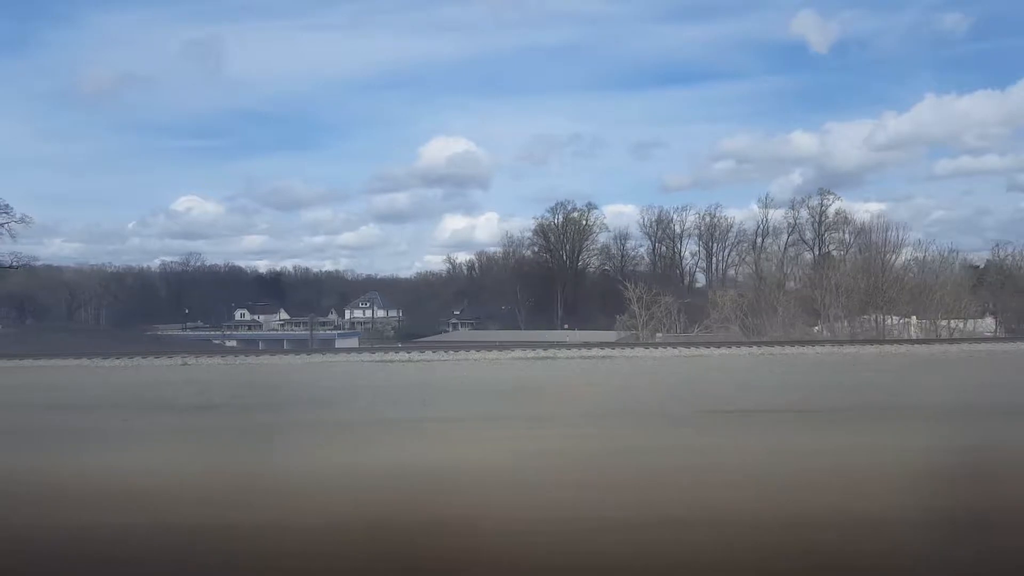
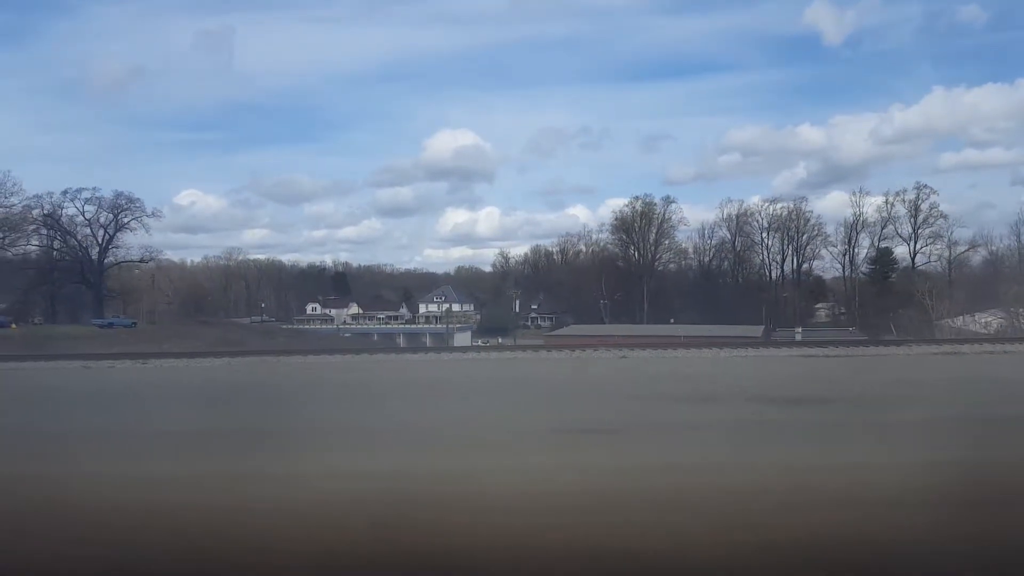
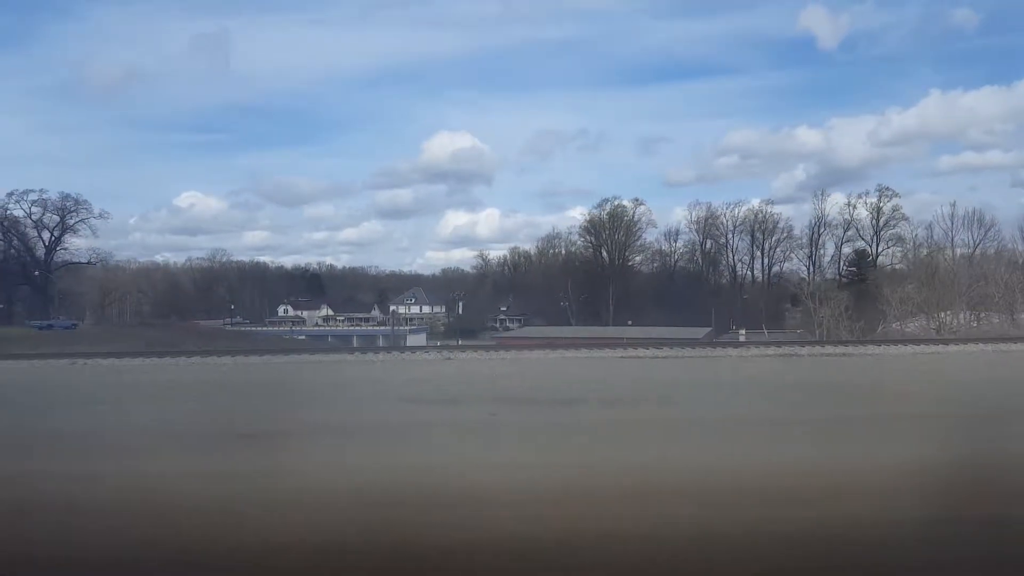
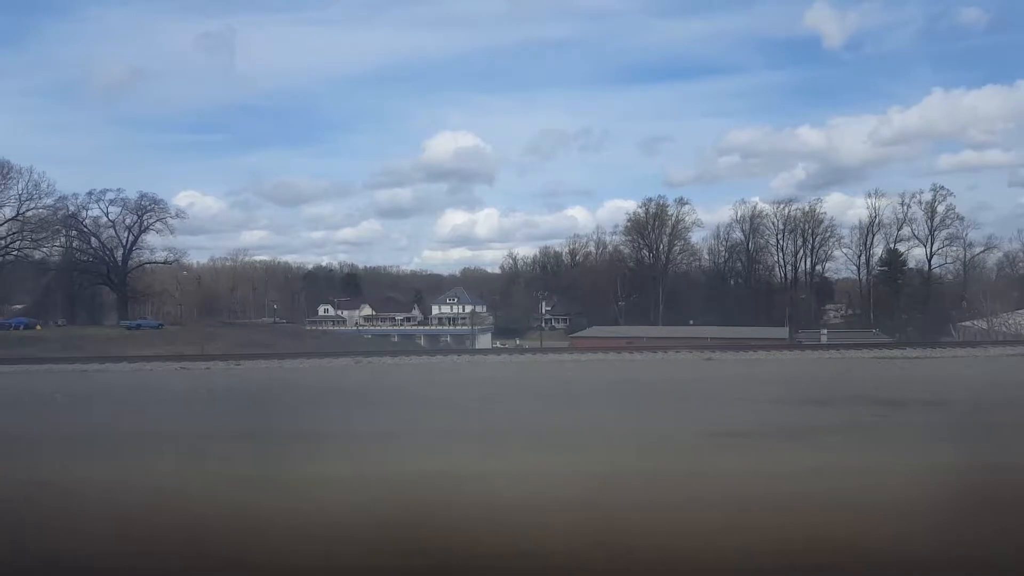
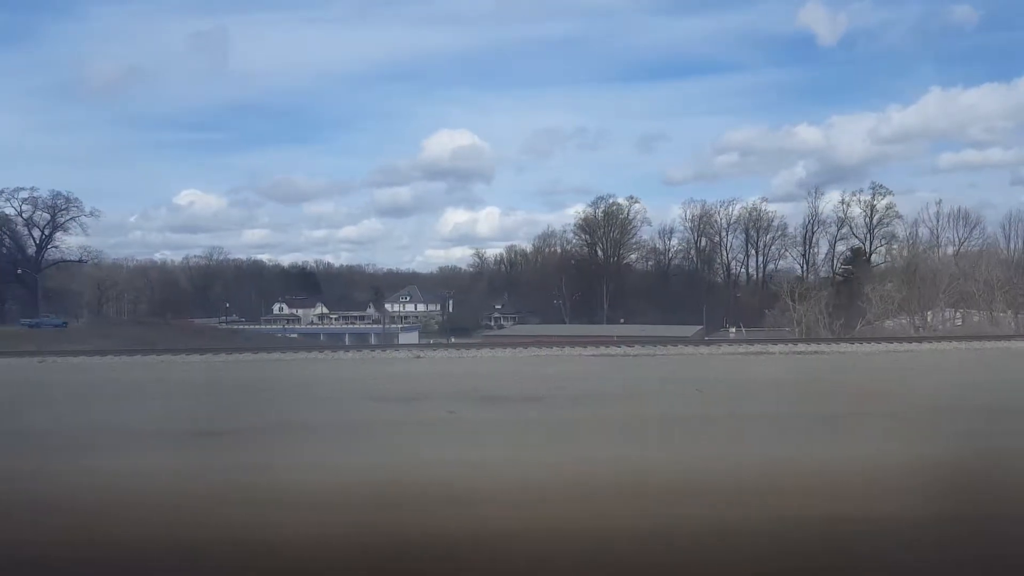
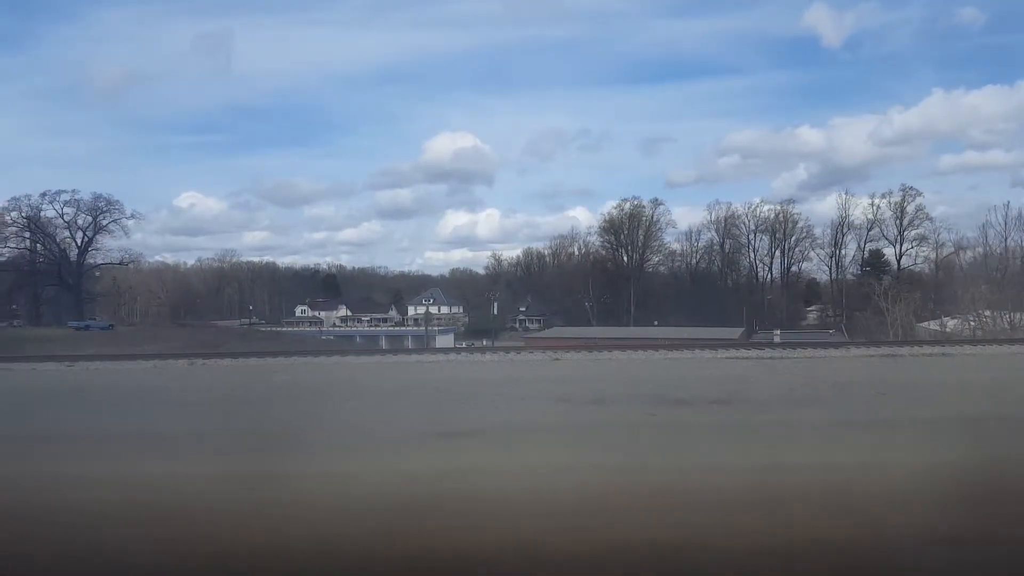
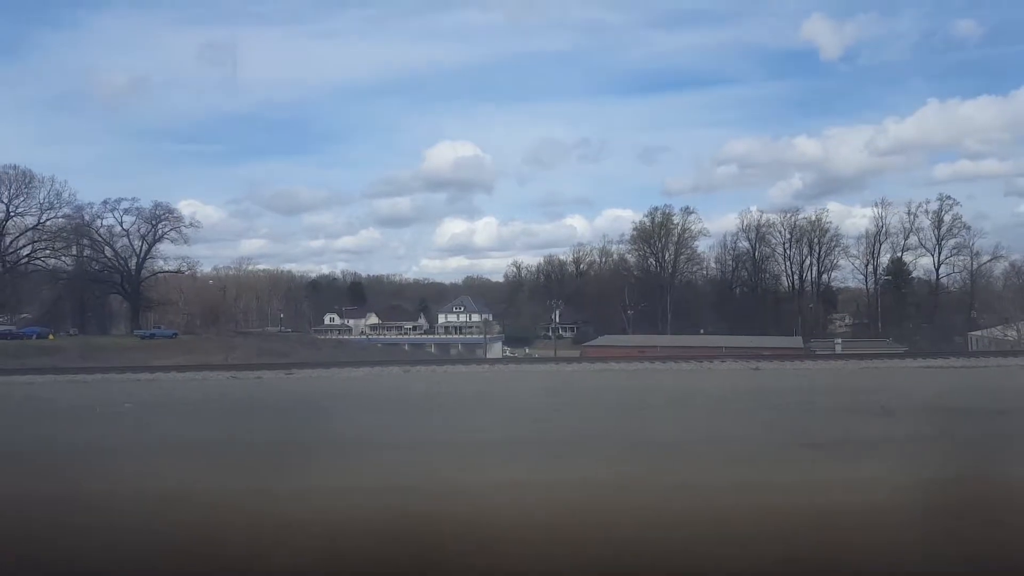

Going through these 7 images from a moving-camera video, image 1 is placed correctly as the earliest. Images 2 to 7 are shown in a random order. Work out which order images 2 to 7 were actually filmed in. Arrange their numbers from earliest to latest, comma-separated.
5, 3, 6, 2, 4, 7
